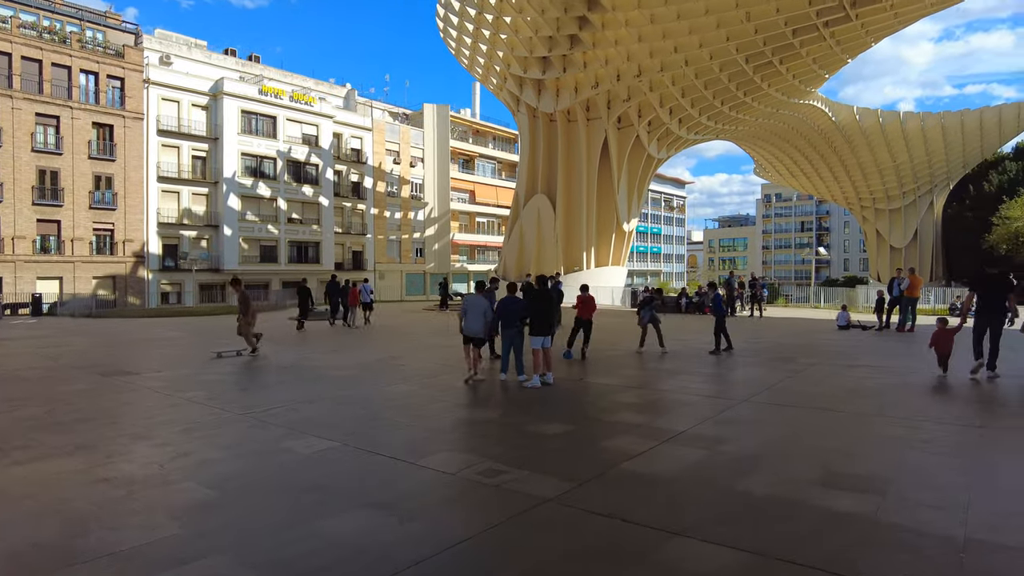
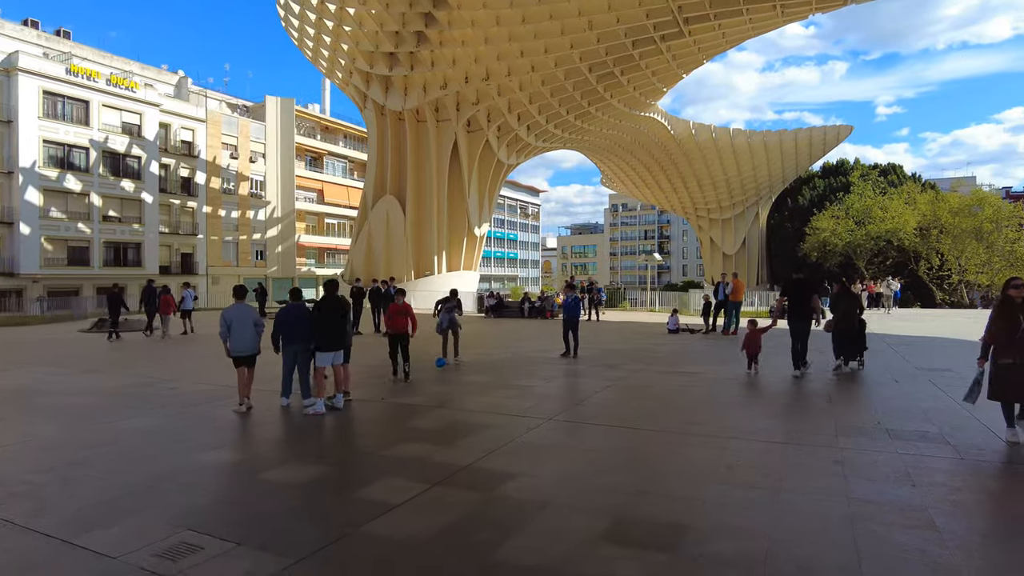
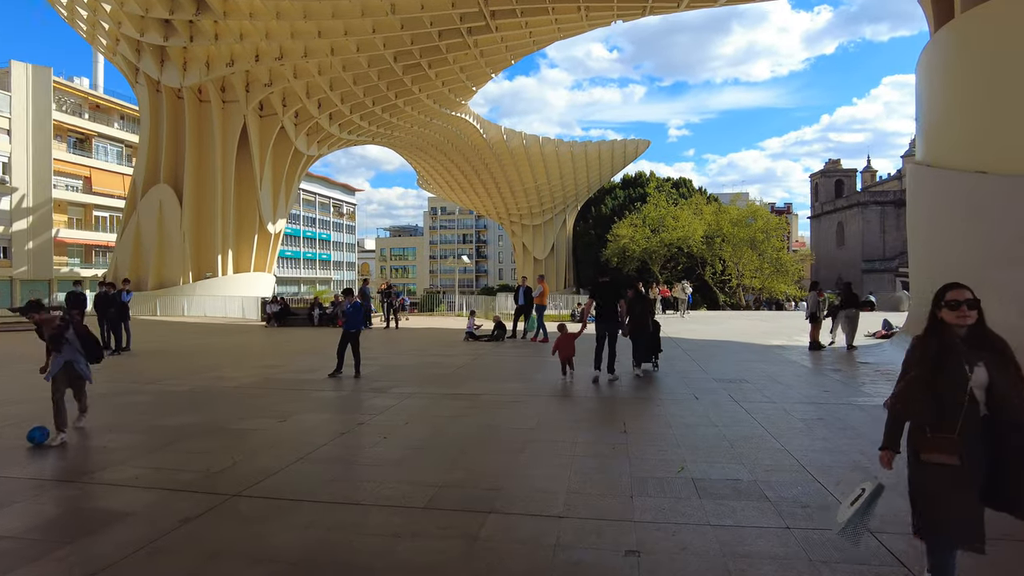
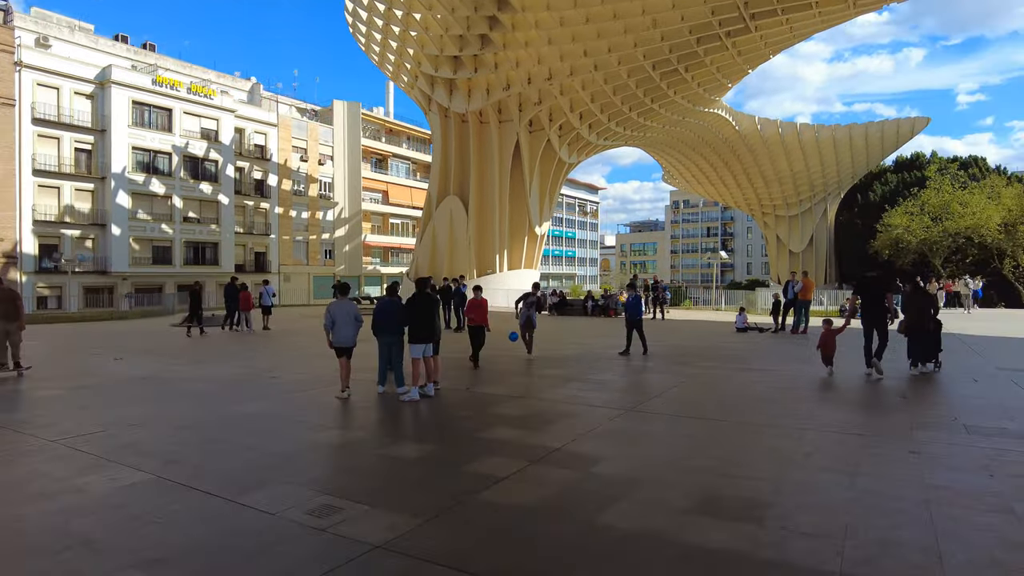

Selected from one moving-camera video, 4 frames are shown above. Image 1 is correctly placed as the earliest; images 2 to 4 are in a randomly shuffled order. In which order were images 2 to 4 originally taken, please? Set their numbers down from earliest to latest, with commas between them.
4, 2, 3
